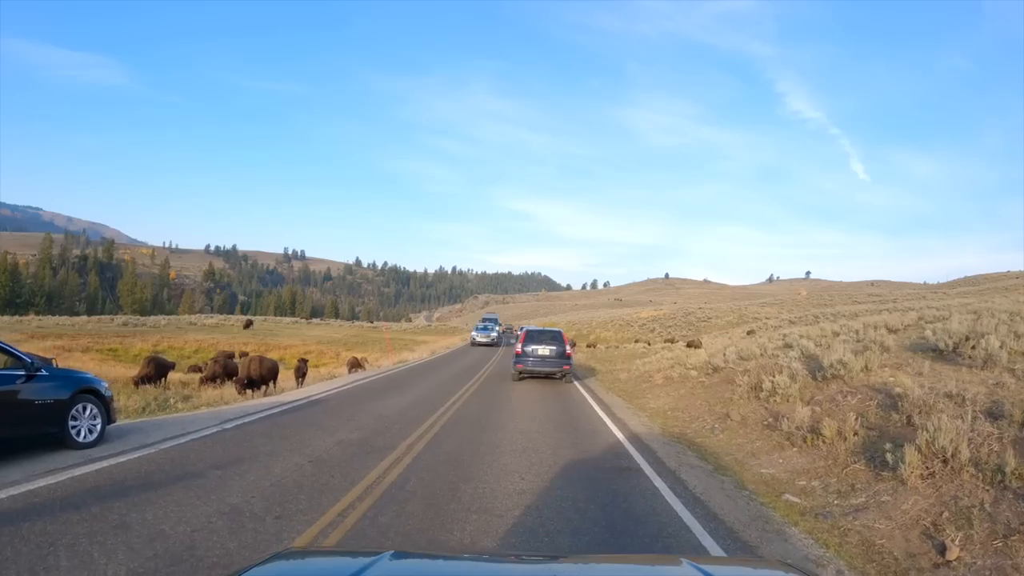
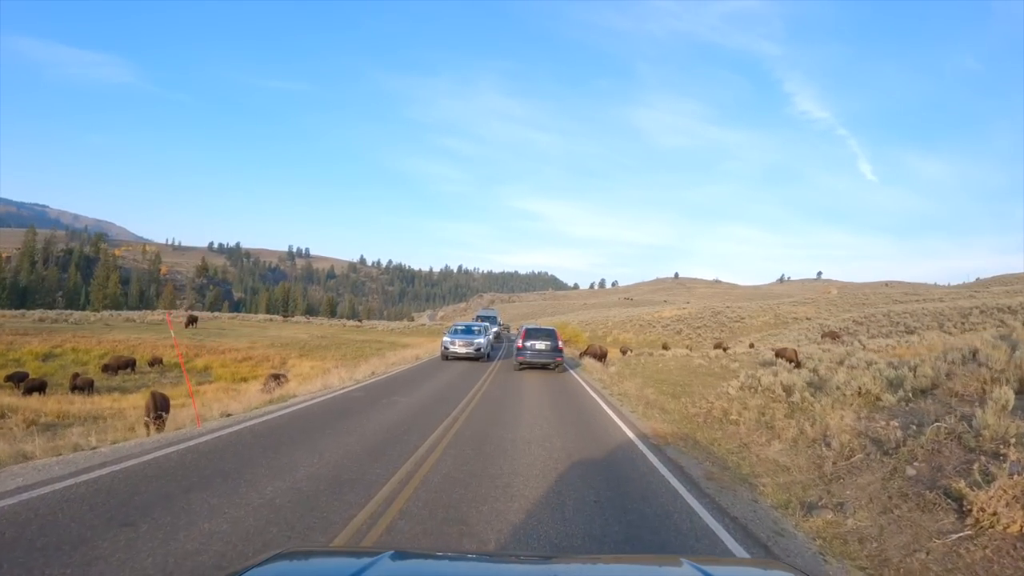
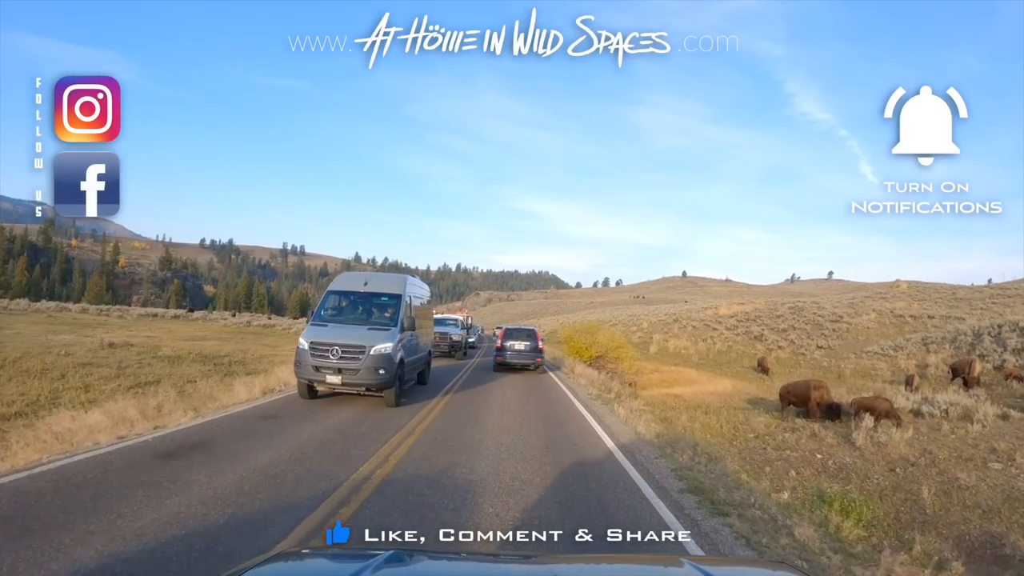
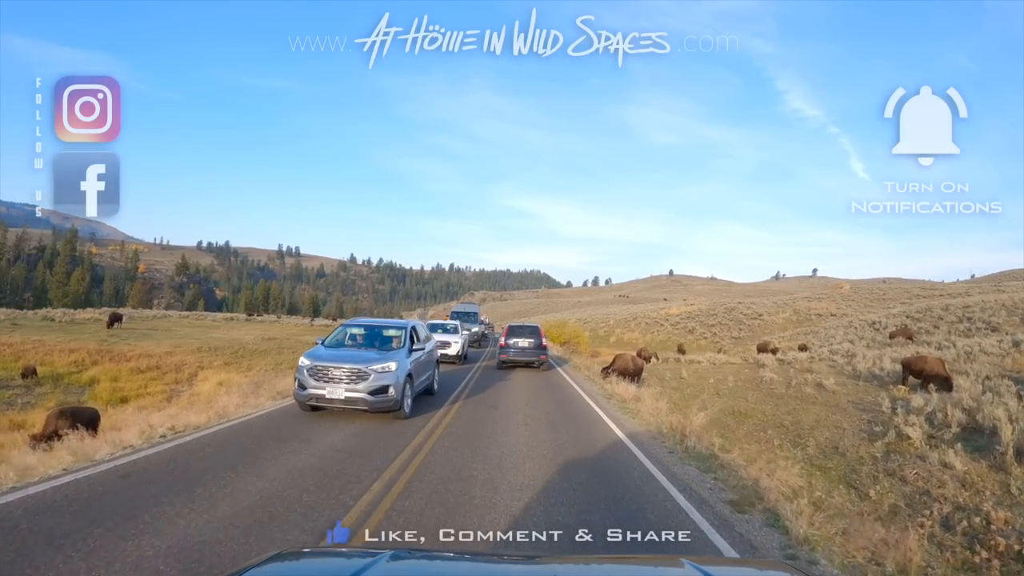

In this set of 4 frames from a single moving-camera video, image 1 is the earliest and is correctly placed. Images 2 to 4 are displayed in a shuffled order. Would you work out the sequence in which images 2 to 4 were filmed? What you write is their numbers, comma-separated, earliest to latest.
2, 4, 3
